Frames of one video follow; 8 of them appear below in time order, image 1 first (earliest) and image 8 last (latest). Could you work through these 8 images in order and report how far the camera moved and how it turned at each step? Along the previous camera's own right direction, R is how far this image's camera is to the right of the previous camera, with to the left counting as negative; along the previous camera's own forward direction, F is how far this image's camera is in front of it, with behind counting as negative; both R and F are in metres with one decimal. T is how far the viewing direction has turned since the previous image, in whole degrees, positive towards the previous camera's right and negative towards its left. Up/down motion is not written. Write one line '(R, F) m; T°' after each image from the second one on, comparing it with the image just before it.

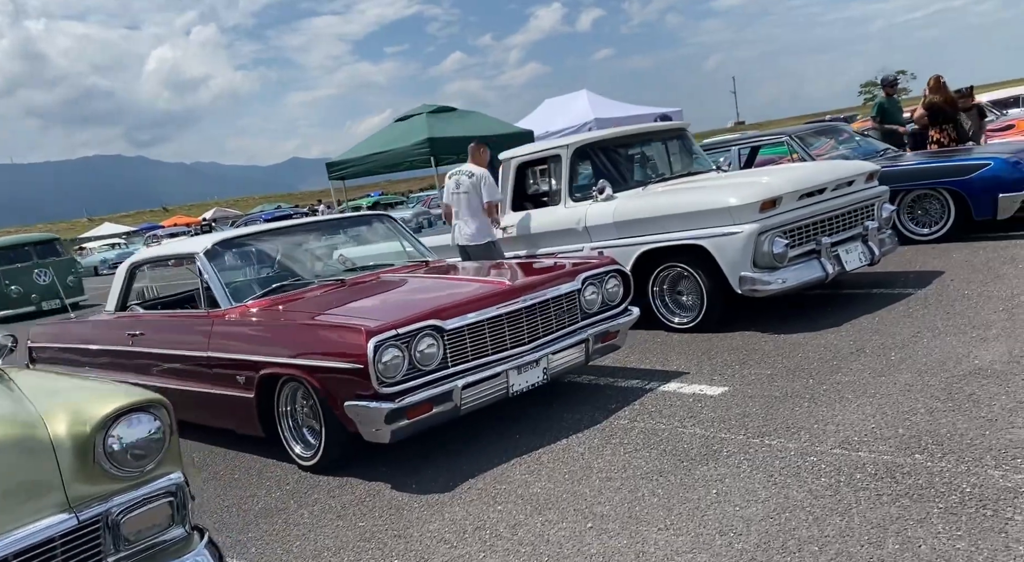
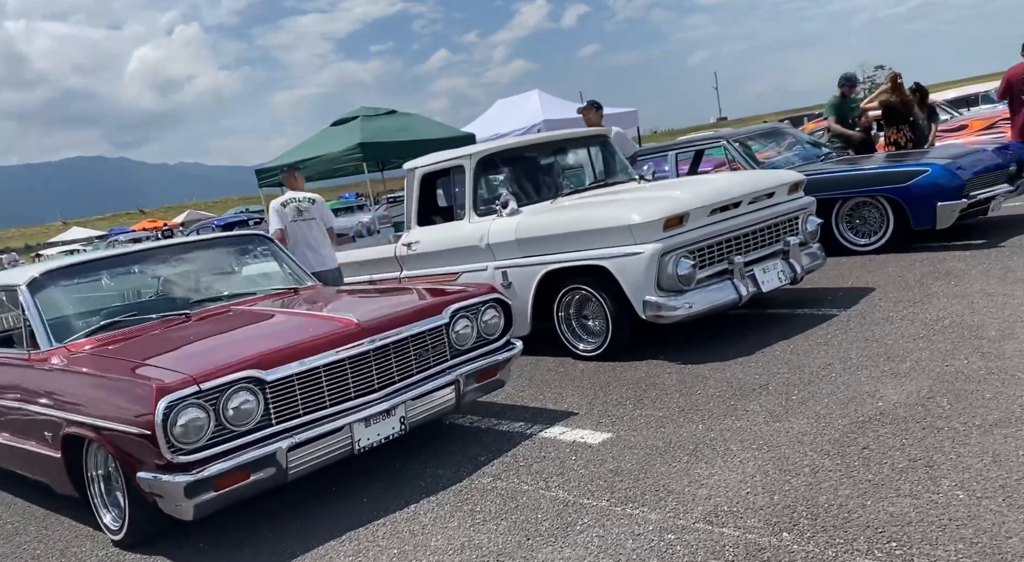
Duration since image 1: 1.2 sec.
(+0.5, +0.4) m; +2°
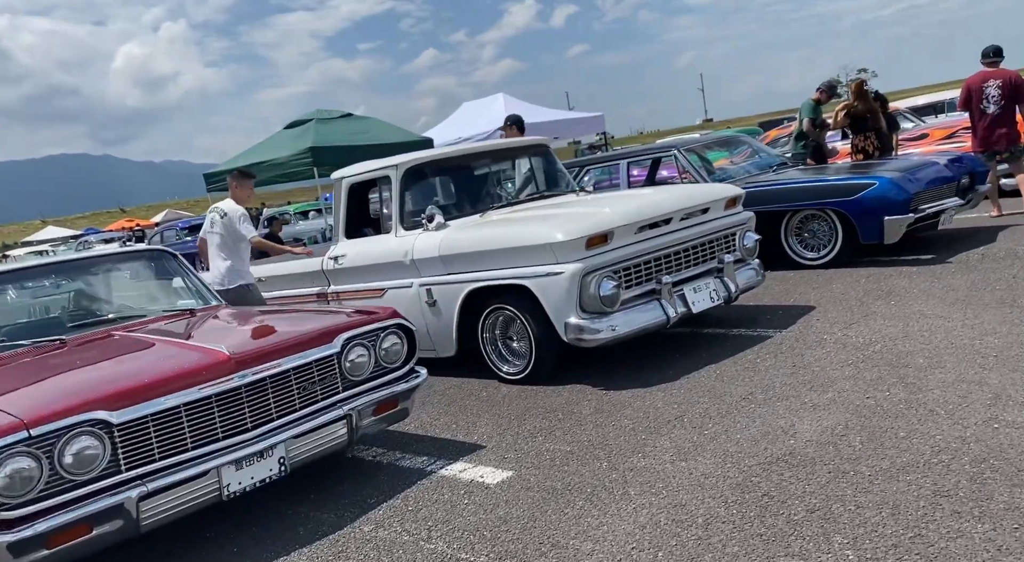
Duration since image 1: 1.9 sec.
(+0.3, +0.2) m; +1°
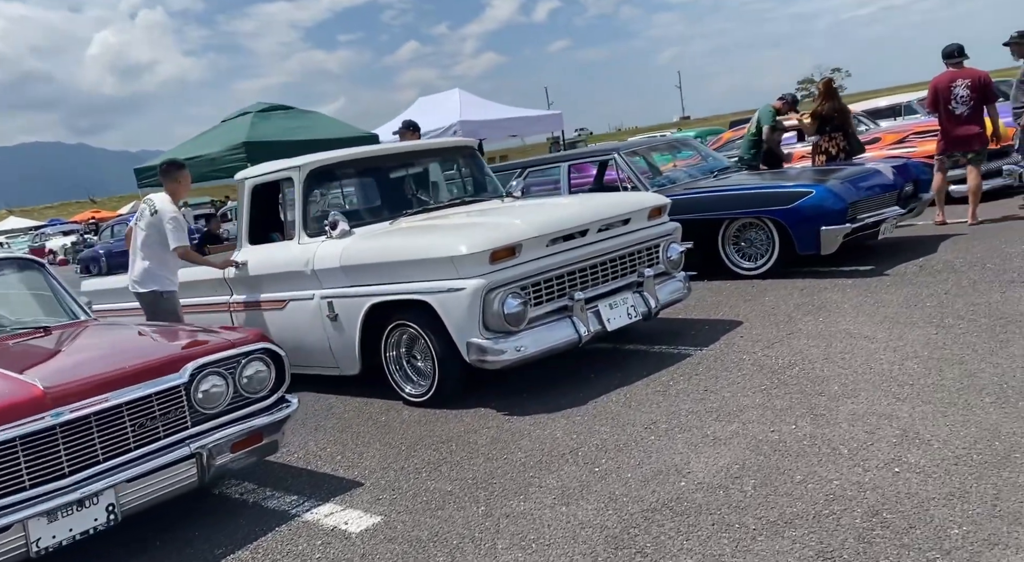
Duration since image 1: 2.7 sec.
(+0.4, +0.3) m; +2°
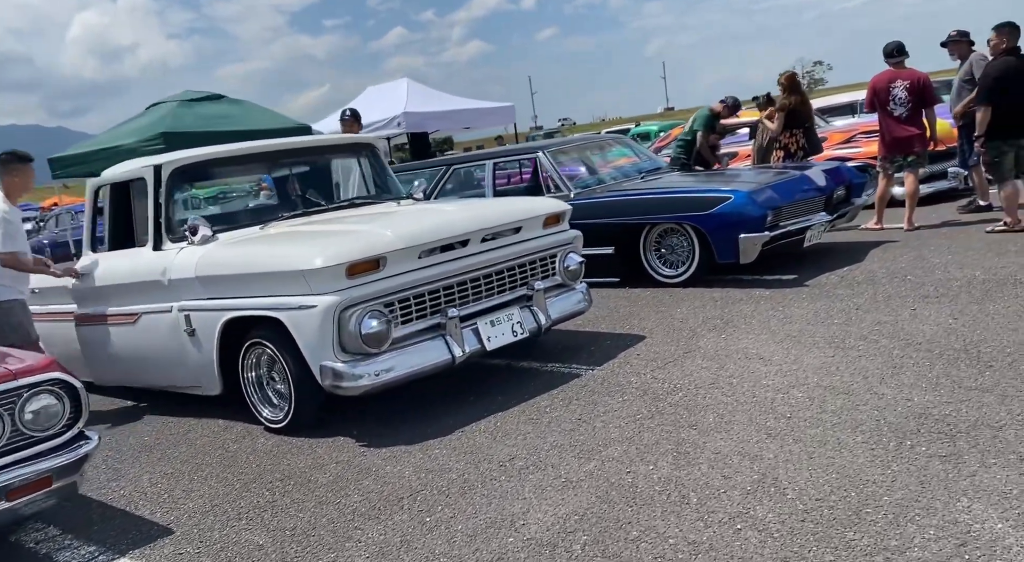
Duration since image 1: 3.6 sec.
(+0.5, +0.3) m; +2°
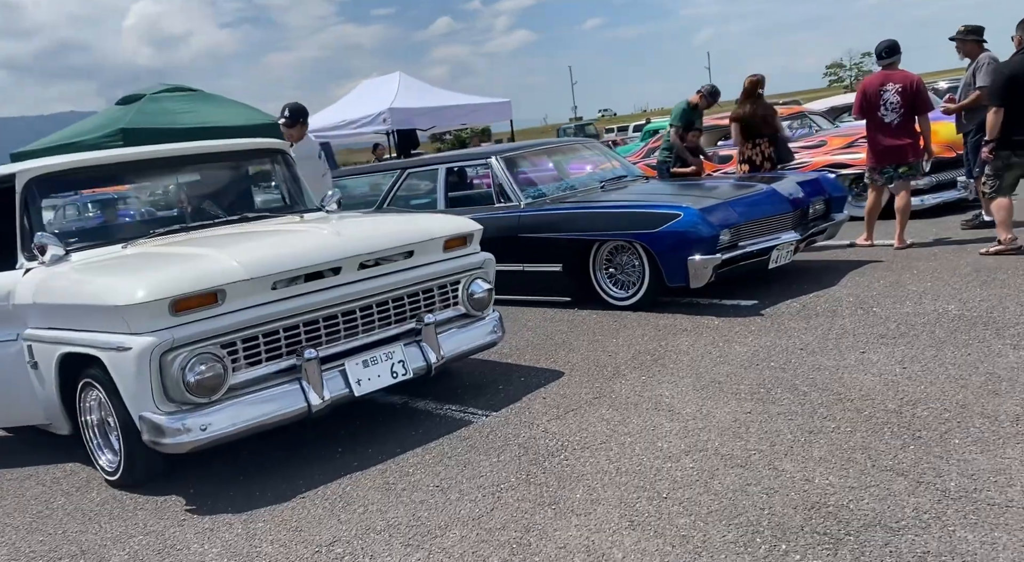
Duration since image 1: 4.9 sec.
(+0.7, +0.5) m; -2°
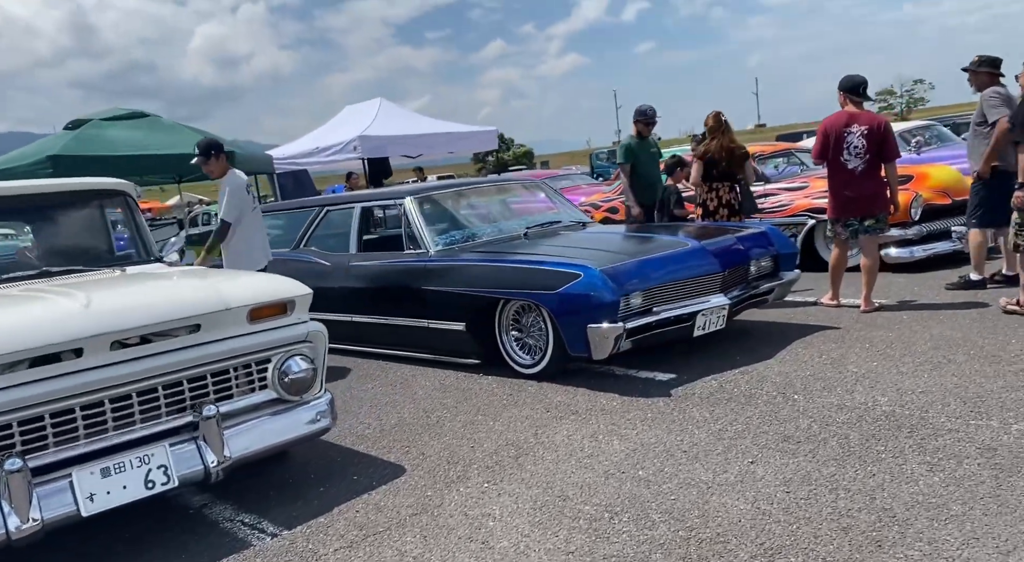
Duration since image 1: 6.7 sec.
(+0.9, +0.7) m; -2°
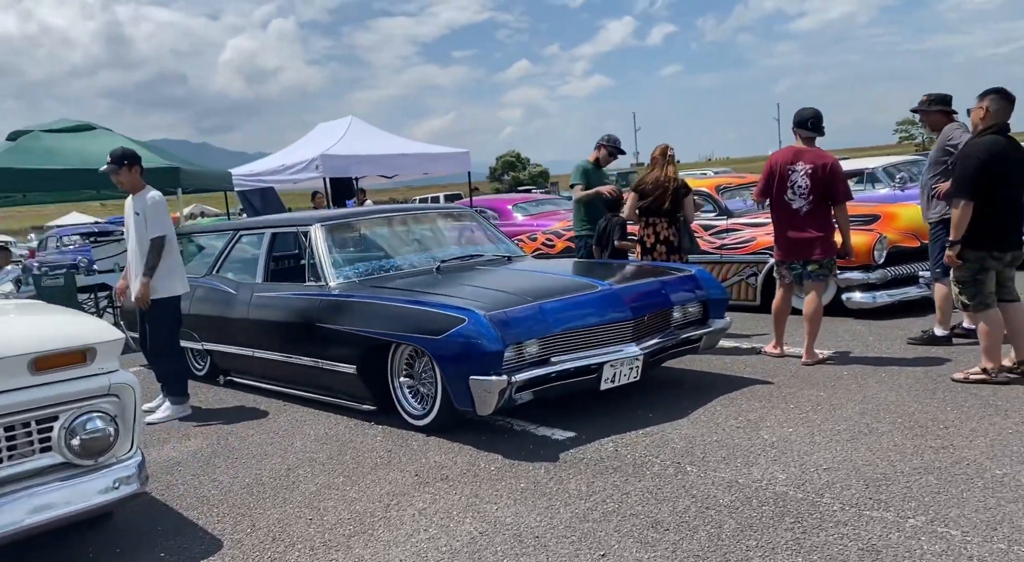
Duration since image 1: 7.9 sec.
(+0.7, +0.5) m; 0°
